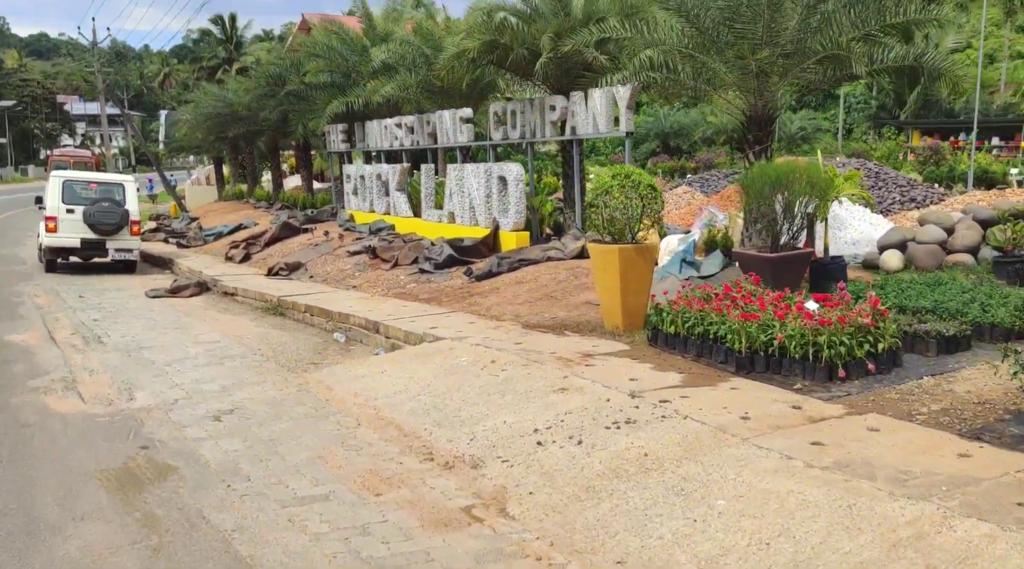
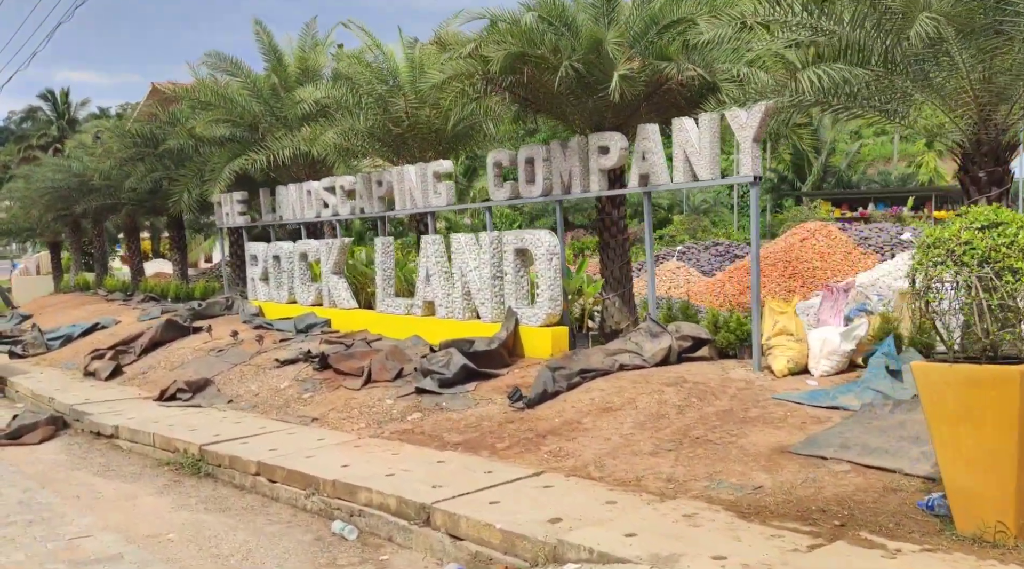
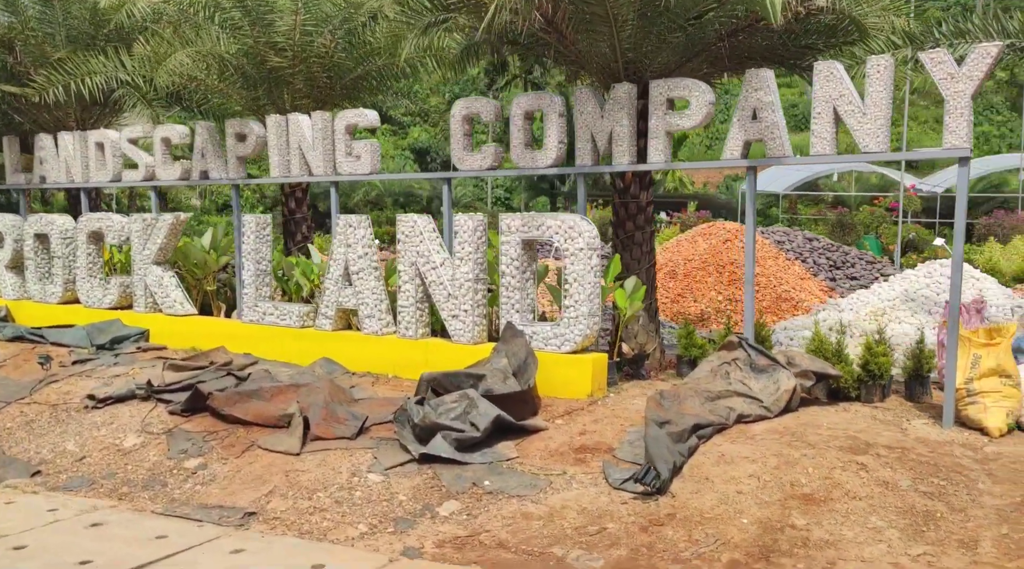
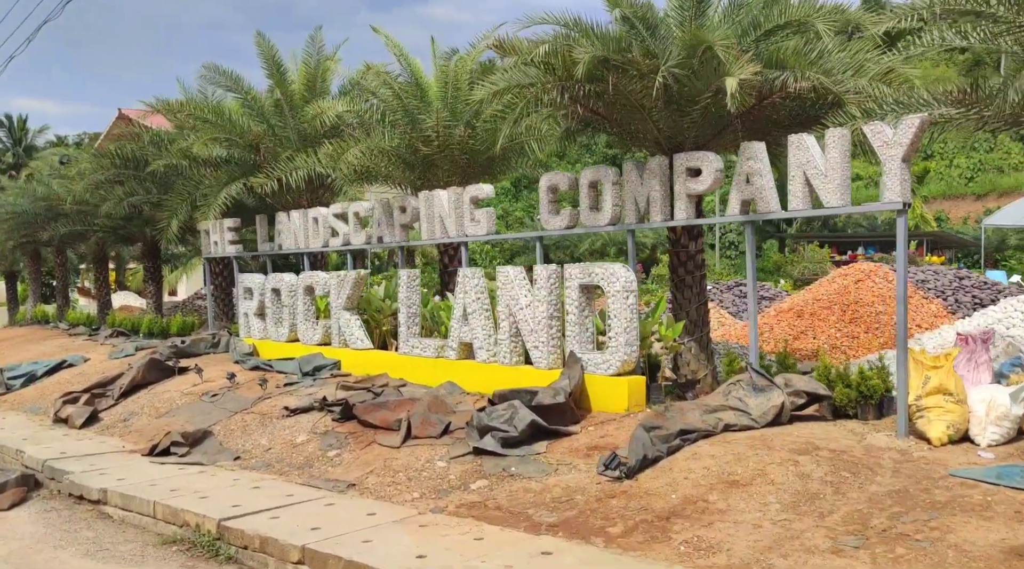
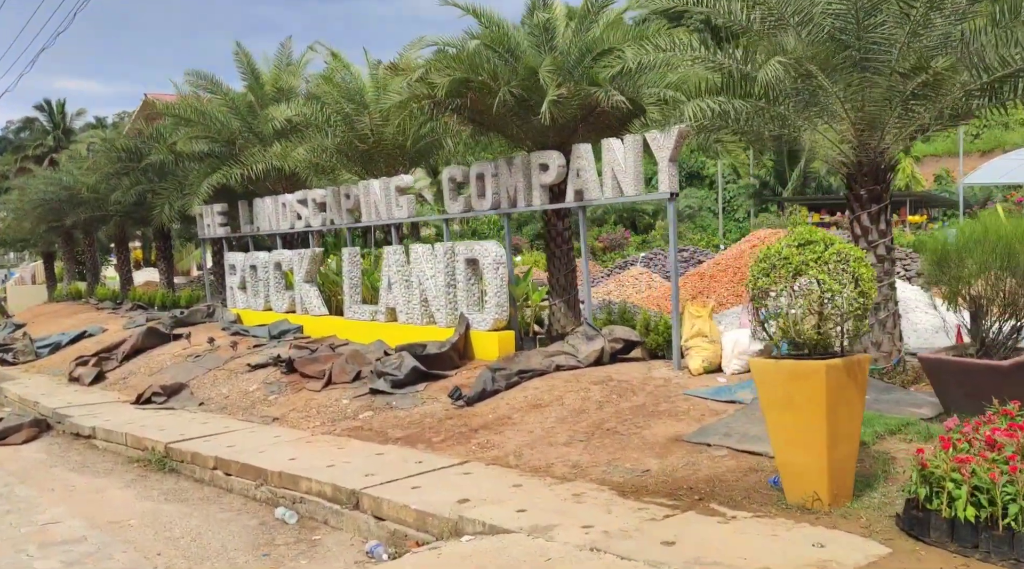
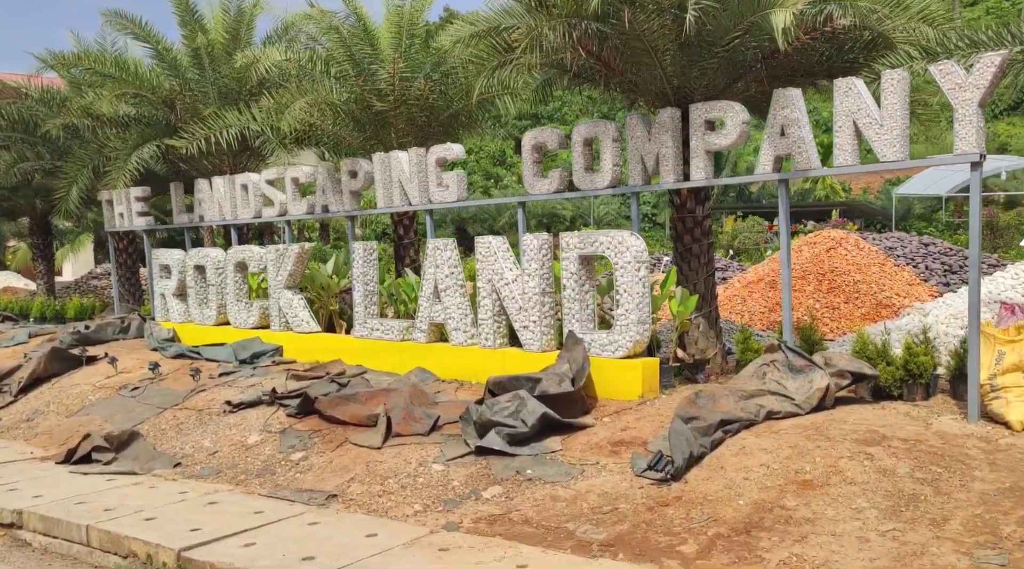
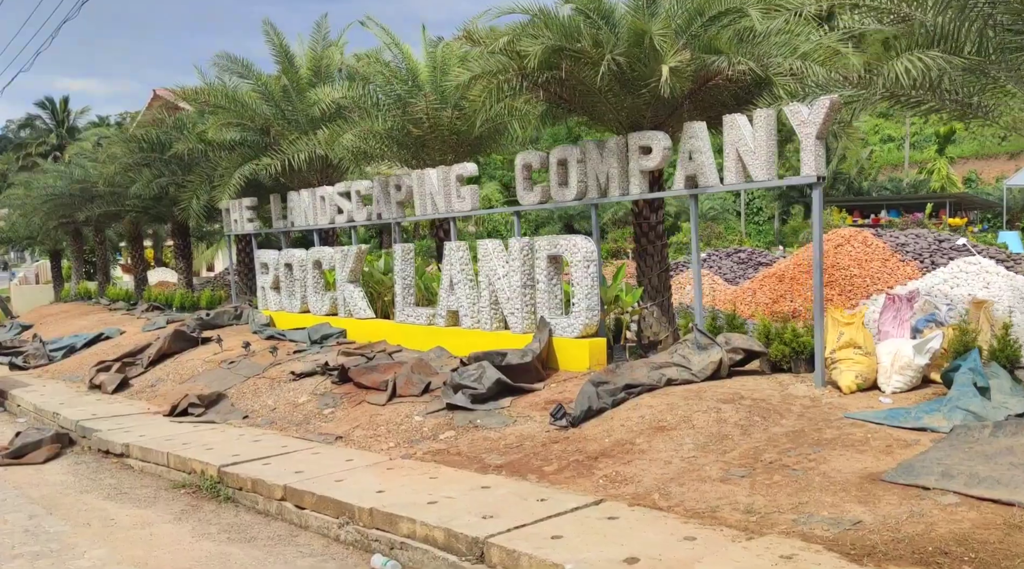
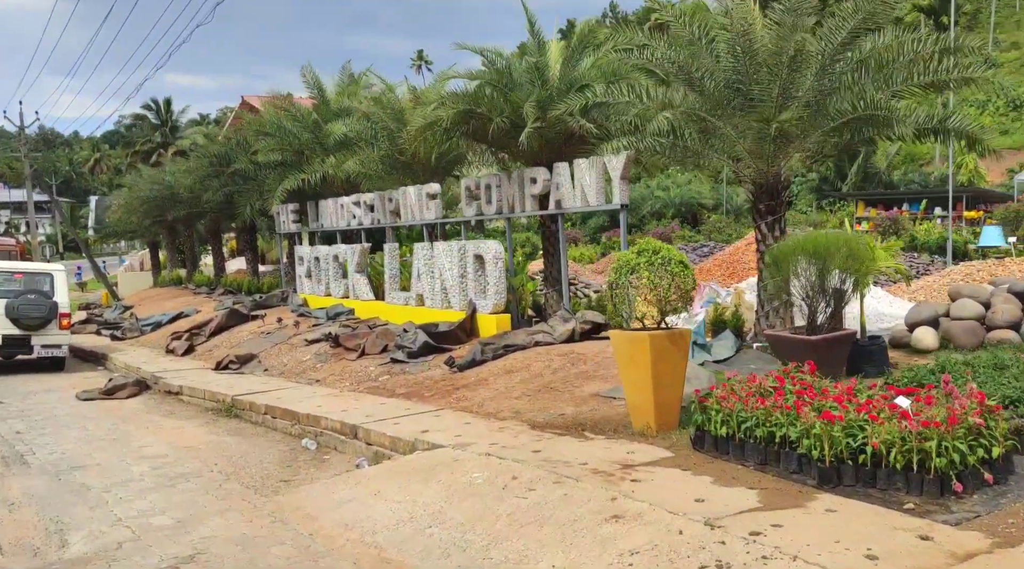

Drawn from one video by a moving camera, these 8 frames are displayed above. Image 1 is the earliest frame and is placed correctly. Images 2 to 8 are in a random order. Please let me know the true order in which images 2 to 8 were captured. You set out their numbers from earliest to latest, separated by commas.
8, 5, 2, 7, 4, 6, 3
